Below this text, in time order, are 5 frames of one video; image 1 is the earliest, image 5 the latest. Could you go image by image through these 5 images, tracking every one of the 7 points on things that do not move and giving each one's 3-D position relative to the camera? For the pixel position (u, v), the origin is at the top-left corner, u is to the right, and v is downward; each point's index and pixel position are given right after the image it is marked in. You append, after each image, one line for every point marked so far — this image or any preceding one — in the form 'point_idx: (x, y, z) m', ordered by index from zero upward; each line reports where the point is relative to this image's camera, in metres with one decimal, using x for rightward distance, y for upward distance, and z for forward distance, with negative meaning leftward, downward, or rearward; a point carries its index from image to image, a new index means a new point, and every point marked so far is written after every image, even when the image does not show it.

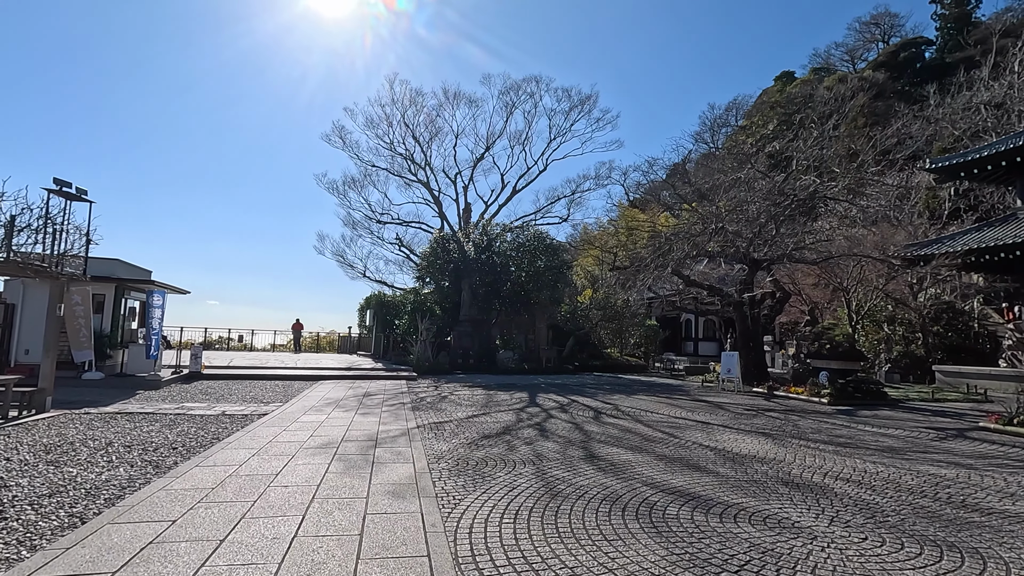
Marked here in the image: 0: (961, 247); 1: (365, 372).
0: (+11.9, +1.0, +14.1) m
1: (-4.0, -2.3, +14.6) m
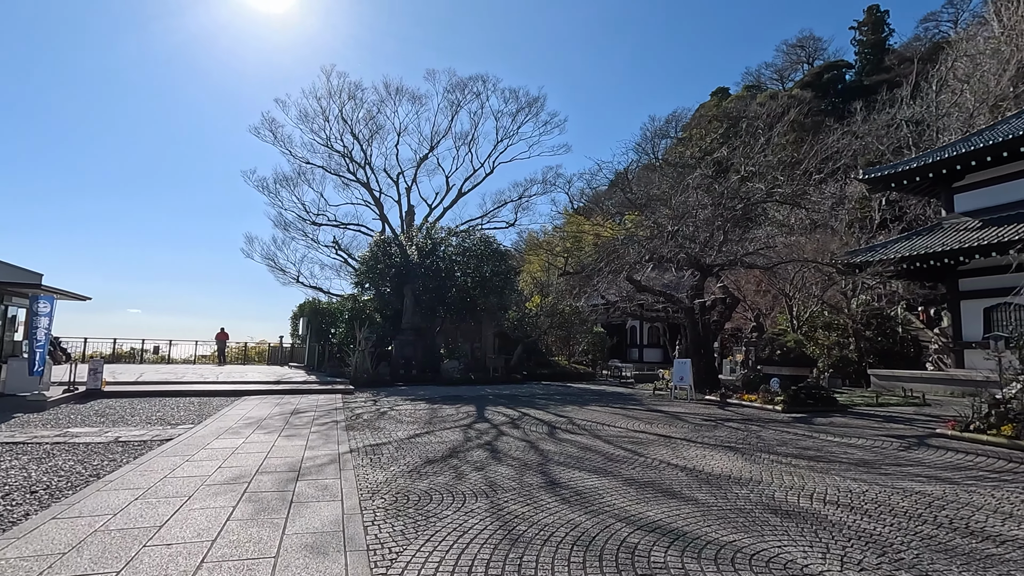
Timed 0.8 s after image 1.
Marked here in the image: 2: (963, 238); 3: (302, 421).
0: (+10.5, +0.9, +14.6) m
1: (-5.4, -2.4, +13.4) m
2: (+11.9, +1.3, +14.1) m
3: (-3.3, -2.1, +8.5) m
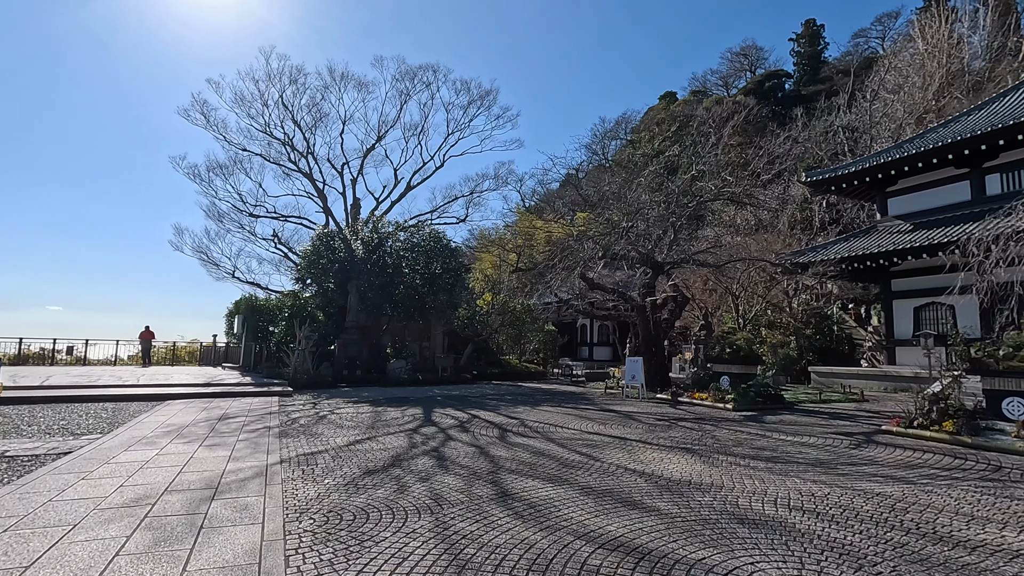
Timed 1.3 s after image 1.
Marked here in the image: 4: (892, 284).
0: (+9.2, +0.9, +15.1) m
1: (-6.6, -2.3, +12.4) m
2: (+10.6, +1.3, +14.7) m
3: (-4.1, -2.0, +7.8) m
4: (+10.9, +0.1, +15.4) m
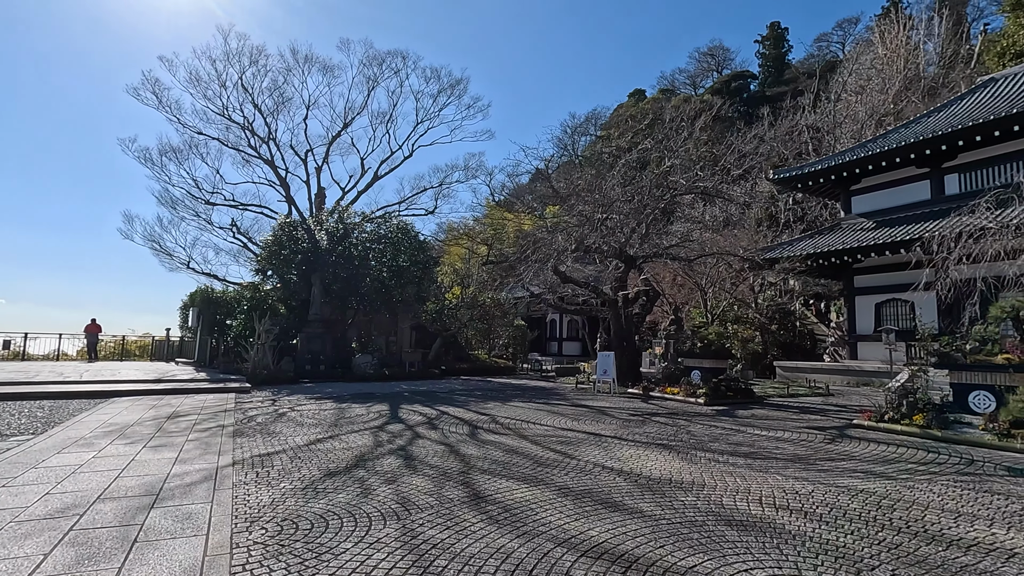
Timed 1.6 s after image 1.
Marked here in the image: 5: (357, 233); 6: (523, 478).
0: (+8.3, +1.0, +15.3) m
1: (-7.3, -2.1, +11.8) m
2: (+9.8, +1.4, +15.0) m
3: (-4.5, -1.9, +7.2) m
4: (+10.1, +0.2, +15.8) m
5: (-4.9, +1.7, +17.1) m
6: (+0.1, -1.6, +4.5) m
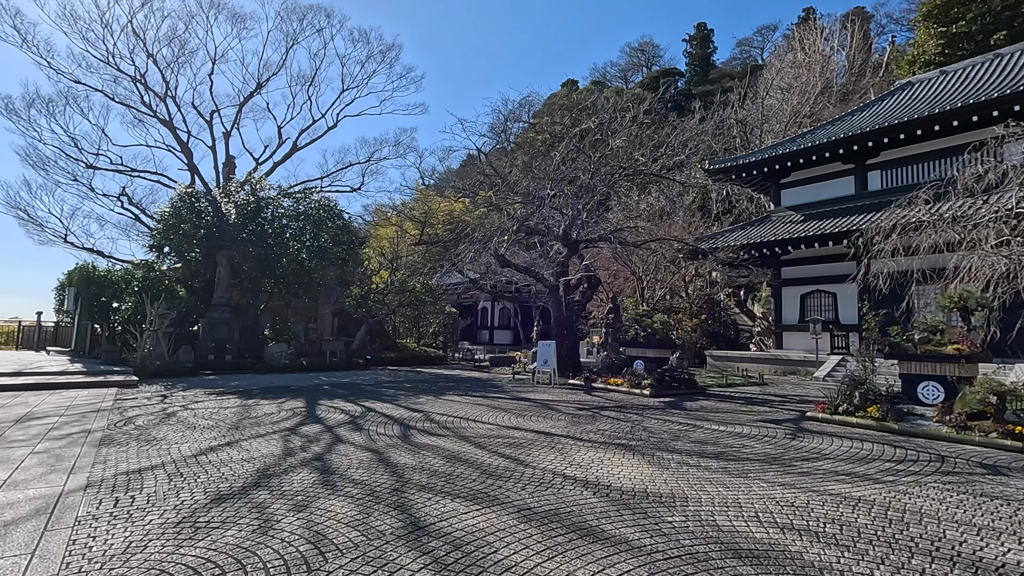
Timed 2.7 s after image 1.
0: (+6.5, +1.3, +15.4) m
1: (-8.6, -1.7, +9.9) m
2: (+8.0, +1.7, +15.3) m
3: (-5.2, -1.6, +5.7) m
4: (+8.1, +0.5, +16.1) m
5: (-6.9, +2.3, +15.4) m
6: (-0.3, -1.4, +3.7) m
